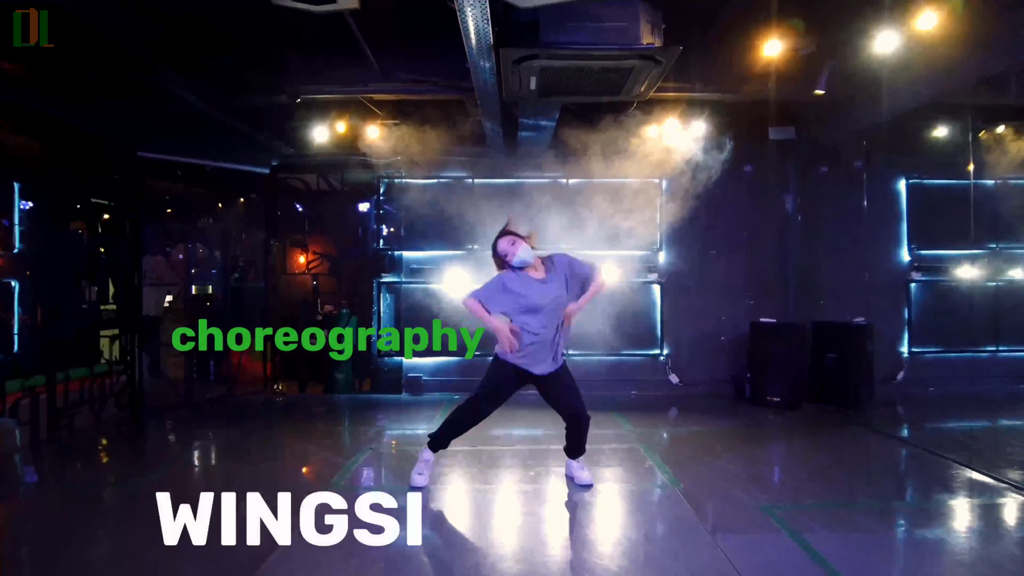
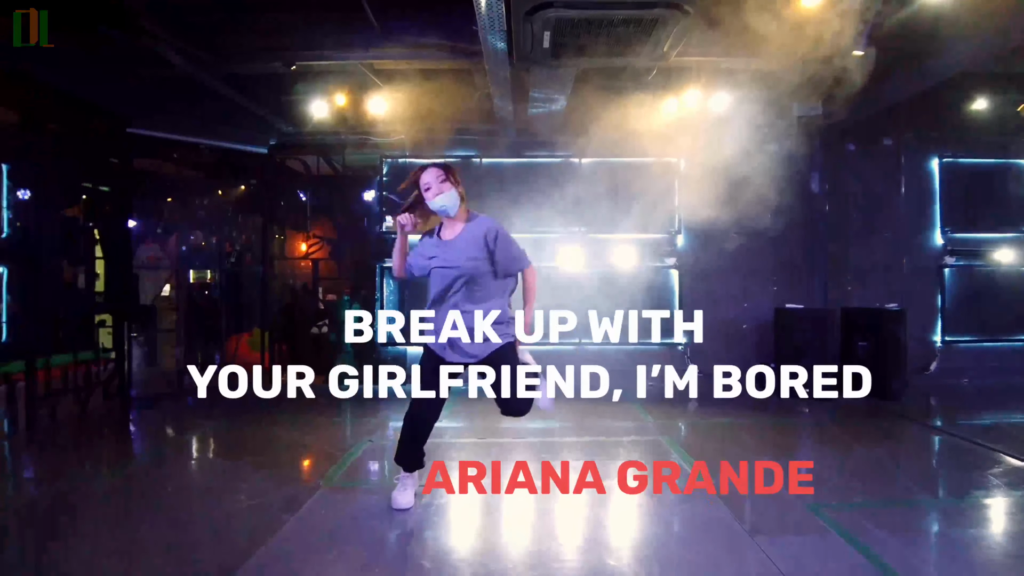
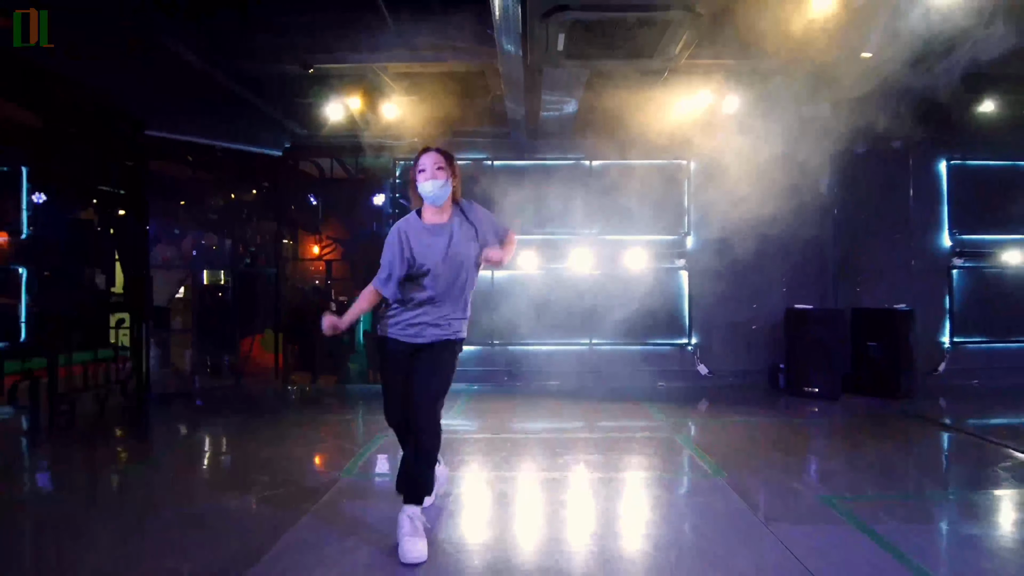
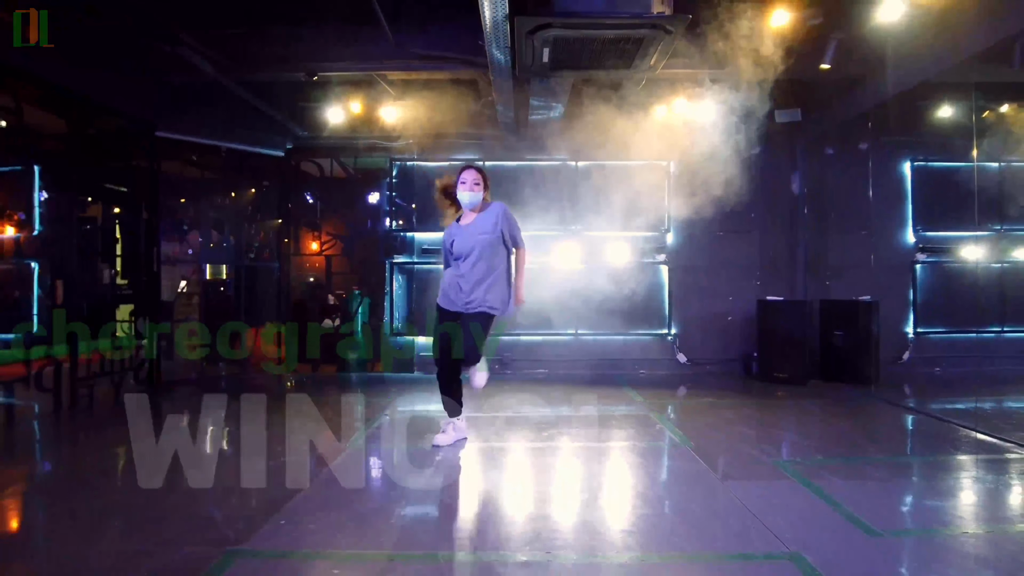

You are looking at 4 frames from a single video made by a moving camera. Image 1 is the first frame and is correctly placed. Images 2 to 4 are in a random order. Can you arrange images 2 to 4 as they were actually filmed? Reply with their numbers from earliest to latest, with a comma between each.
4, 2, 3
